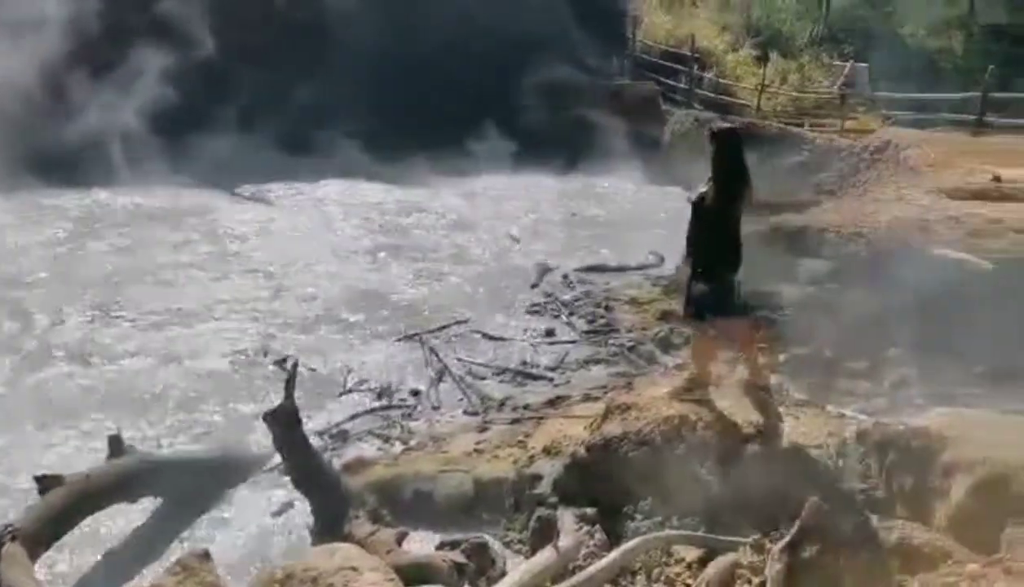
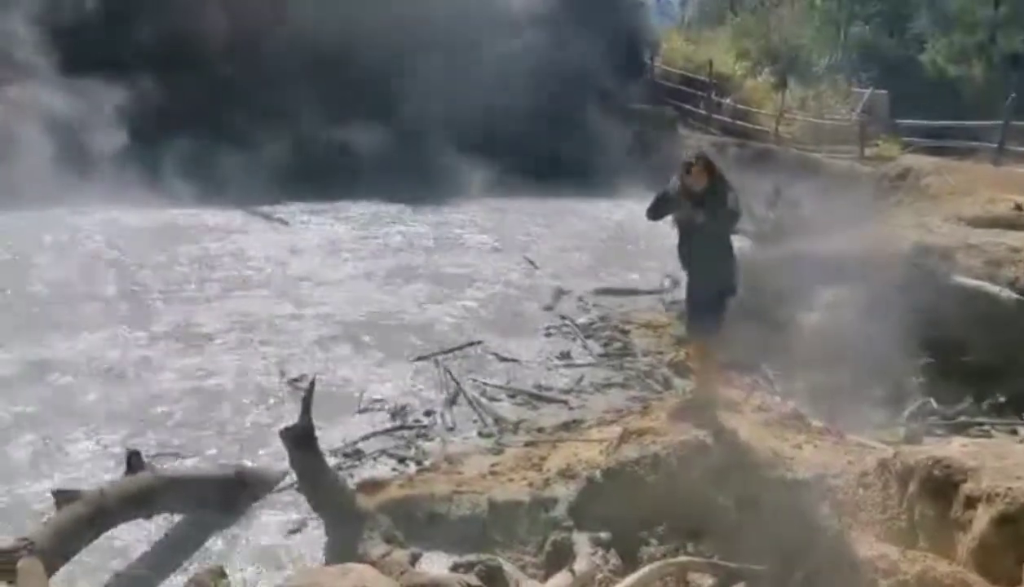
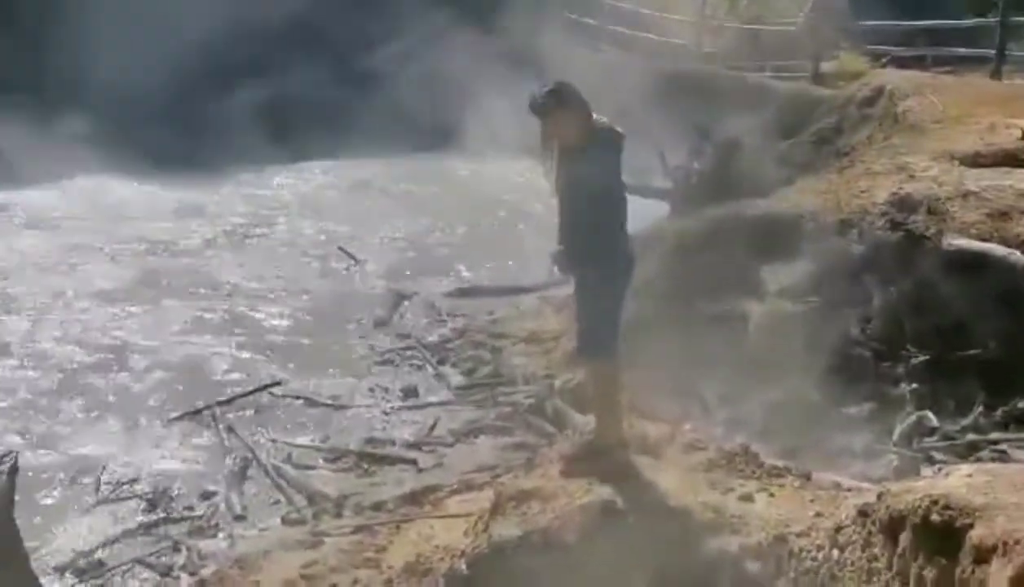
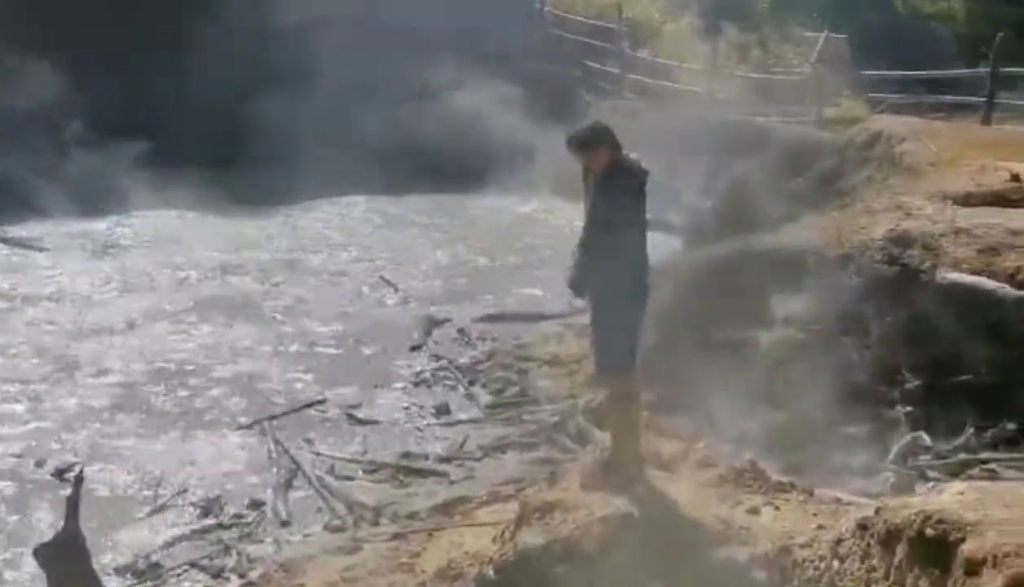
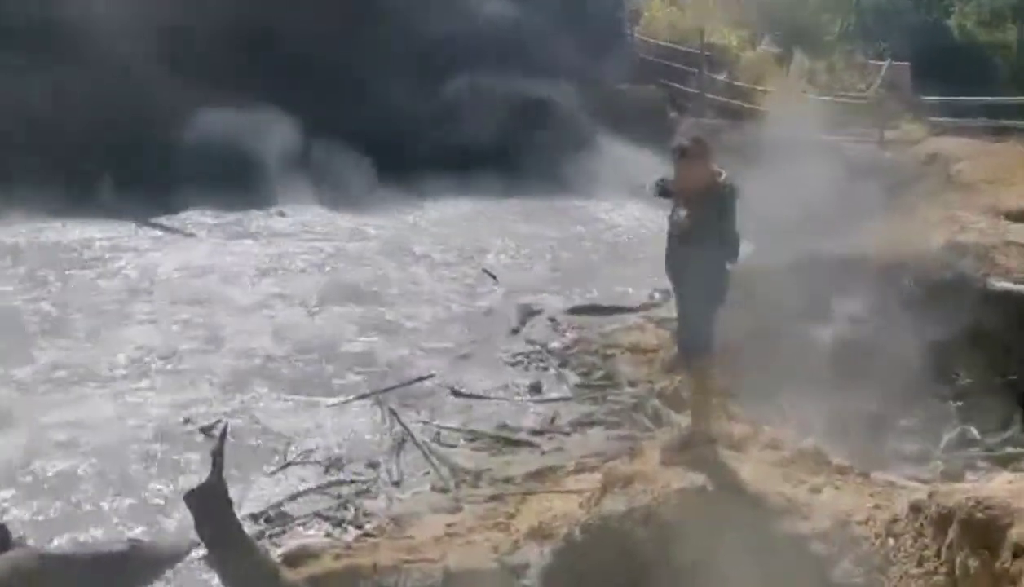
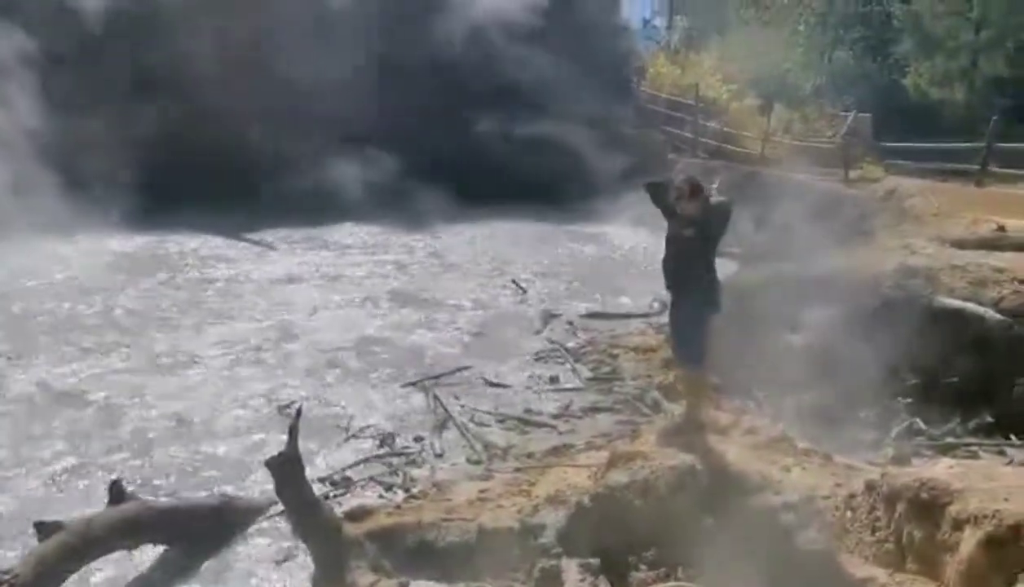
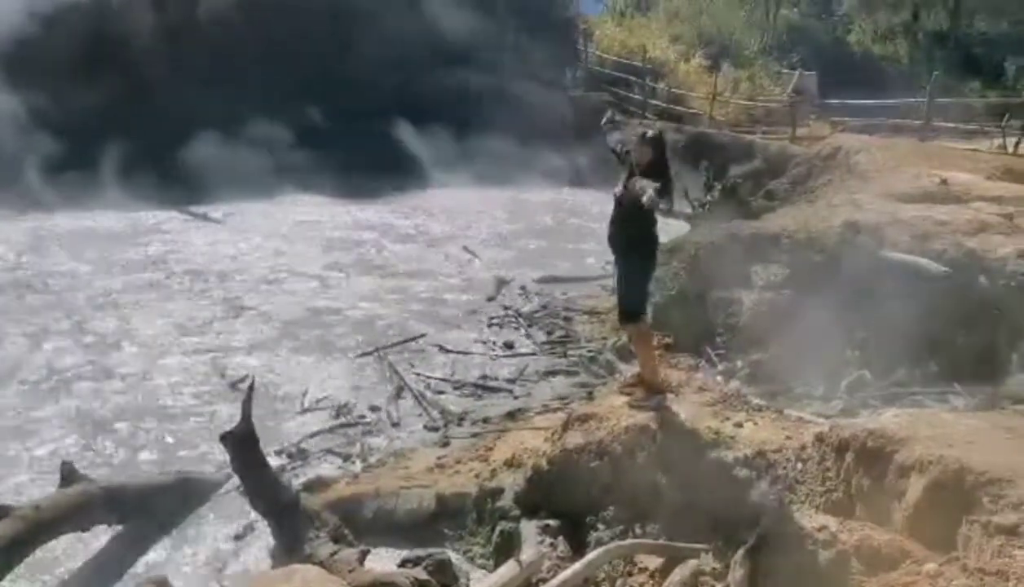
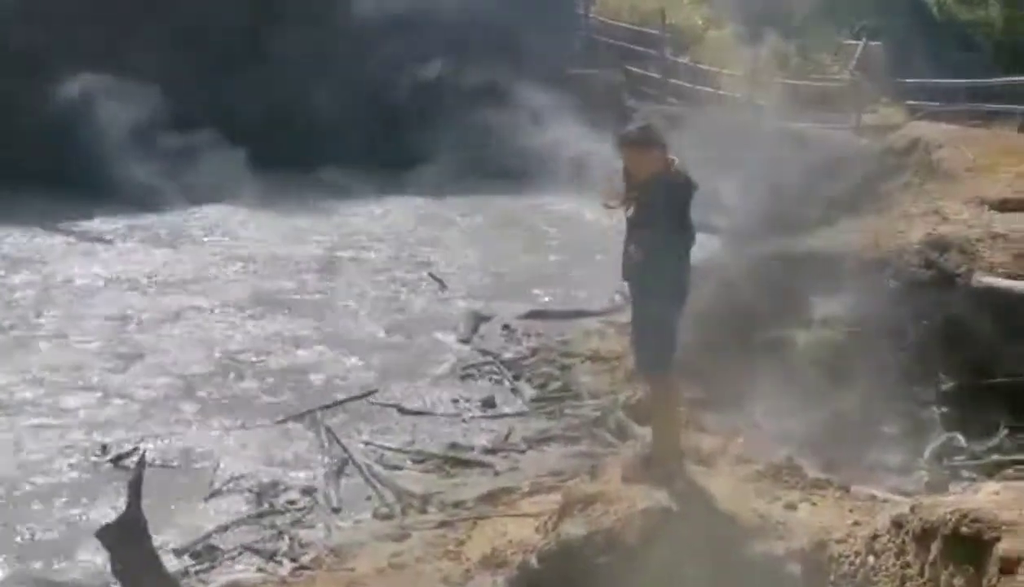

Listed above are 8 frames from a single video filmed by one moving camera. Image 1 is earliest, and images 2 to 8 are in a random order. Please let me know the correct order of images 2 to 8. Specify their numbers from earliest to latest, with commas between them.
7, 2, 6, 5, 8, 4, 3
